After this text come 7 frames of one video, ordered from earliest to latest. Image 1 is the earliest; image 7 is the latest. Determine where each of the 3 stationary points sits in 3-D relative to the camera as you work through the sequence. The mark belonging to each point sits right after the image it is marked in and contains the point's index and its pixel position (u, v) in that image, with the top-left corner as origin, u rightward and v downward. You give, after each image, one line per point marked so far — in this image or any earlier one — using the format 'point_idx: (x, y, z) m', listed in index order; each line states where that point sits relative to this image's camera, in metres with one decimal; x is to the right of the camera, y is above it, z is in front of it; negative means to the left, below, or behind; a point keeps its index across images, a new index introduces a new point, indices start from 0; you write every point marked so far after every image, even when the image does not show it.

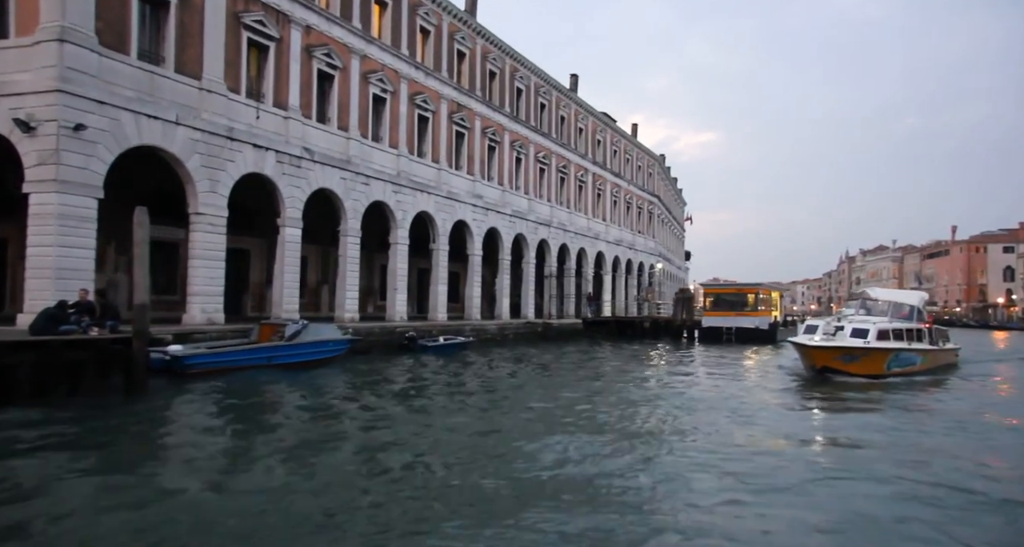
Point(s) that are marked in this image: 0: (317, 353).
0: (-5.0, -2.0, +17.4) m
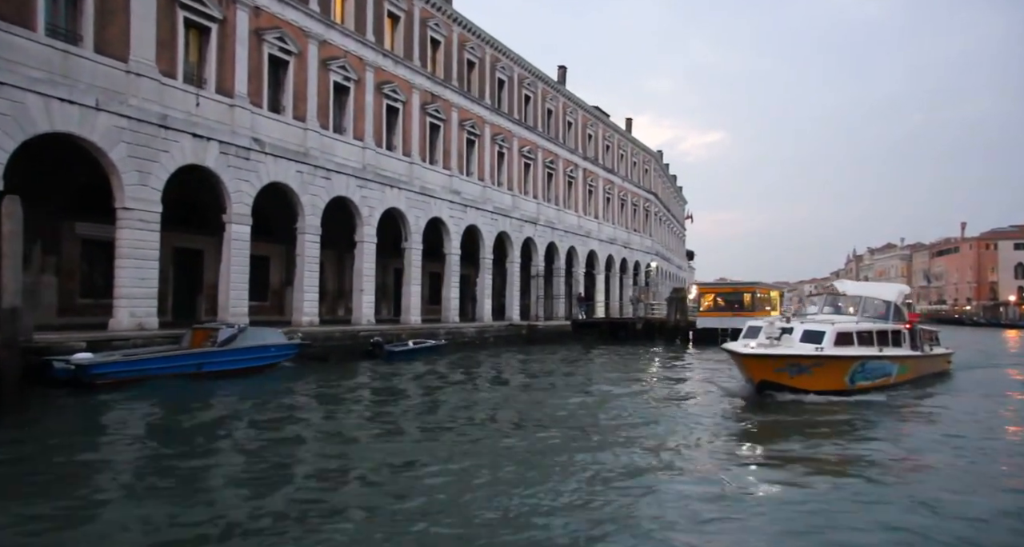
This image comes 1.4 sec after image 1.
0: (-6.0, -2.0, +15.9) m
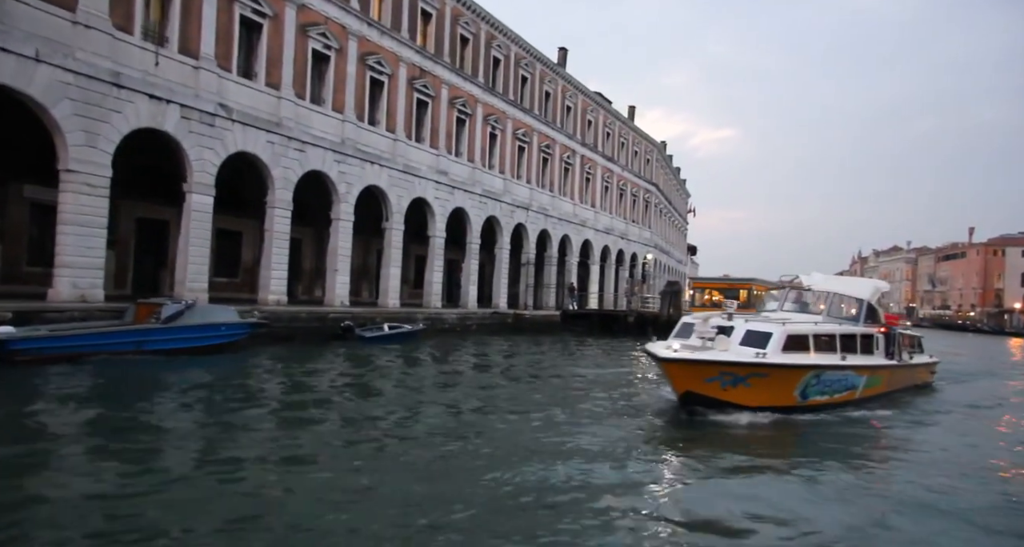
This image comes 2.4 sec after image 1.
0: (-6.7, -1.4, +14.9) m
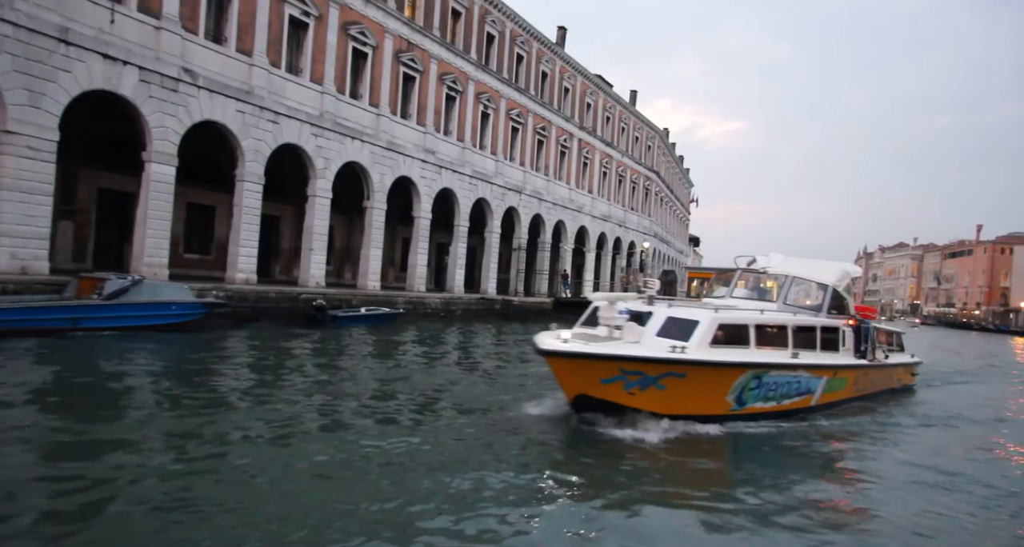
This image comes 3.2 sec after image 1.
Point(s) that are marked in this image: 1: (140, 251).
0: (-7.2, -0.9, +14.0) m
1: (-8.7, +0.5, +16.1) m
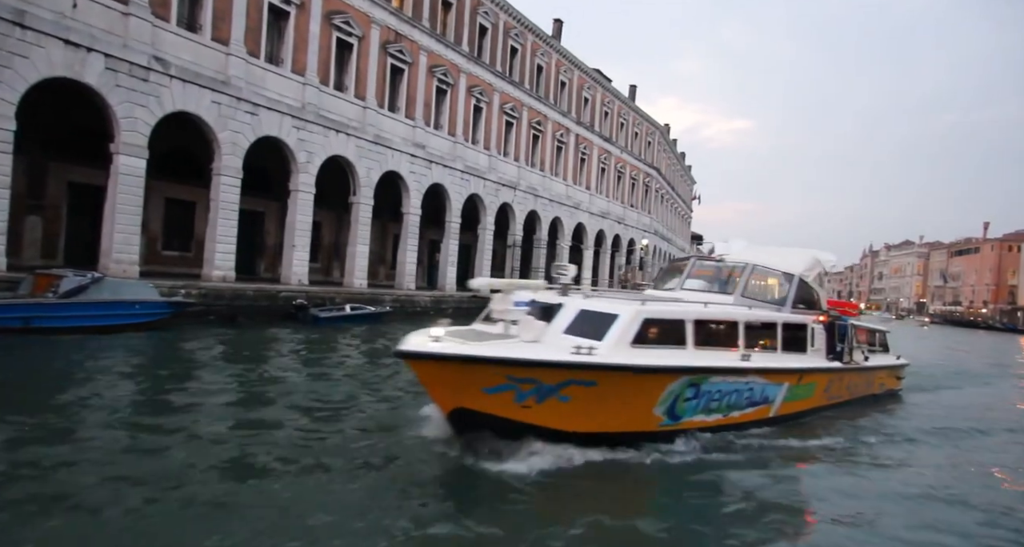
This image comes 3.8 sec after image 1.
0: (-7.6, -0.8, +13.3) m
1: (-9.1, +0.6, +15.5) m
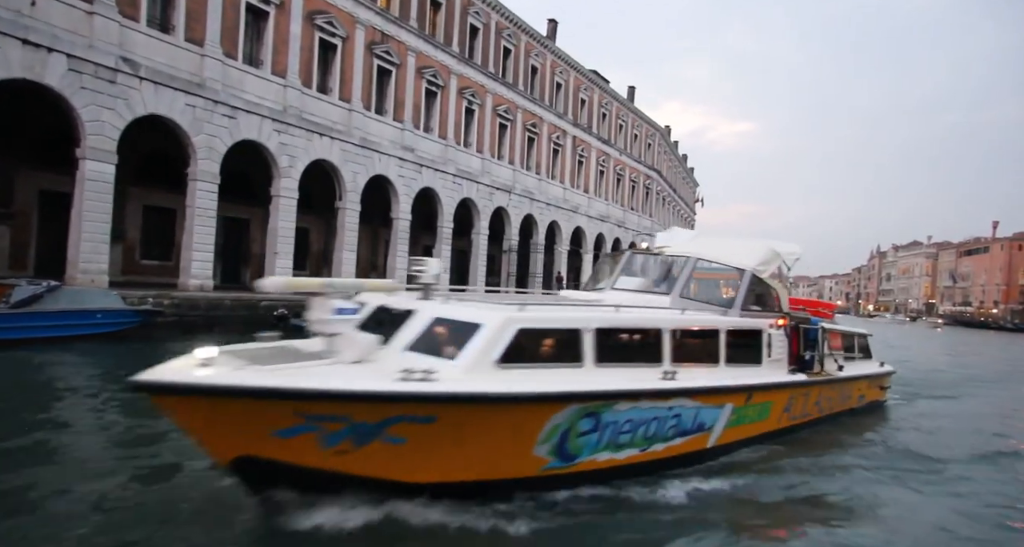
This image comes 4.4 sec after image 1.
0: (-8.0, -1.0, +12.7) m
1: (-9.5, +0.4, +14.9) m
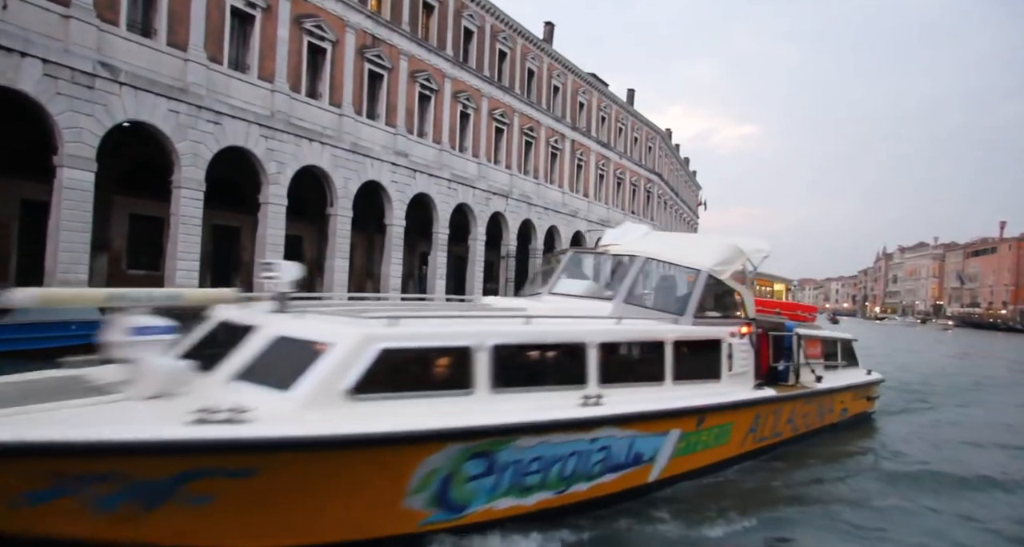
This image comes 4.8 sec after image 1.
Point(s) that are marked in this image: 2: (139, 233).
0: (-8.2, -1.2, +12.3) m
1: (-9.7, +0.2, +14.5) m
2: (-10.7, +1.1, +19.7) m
